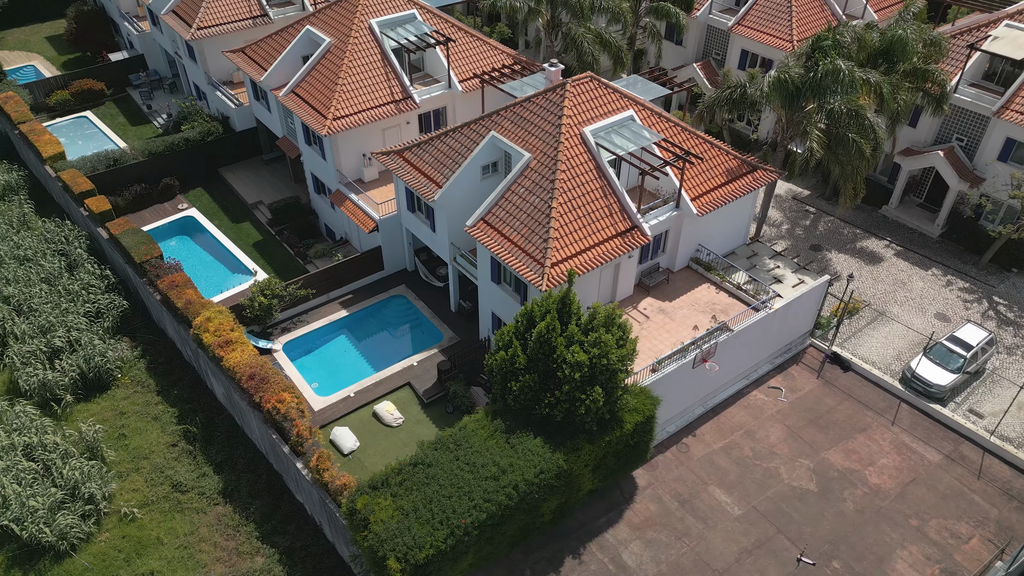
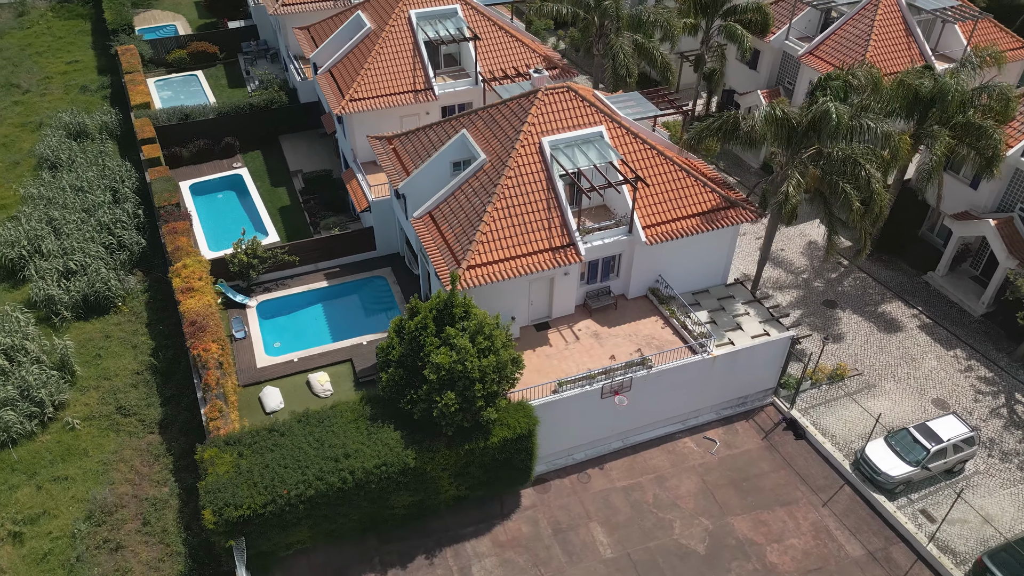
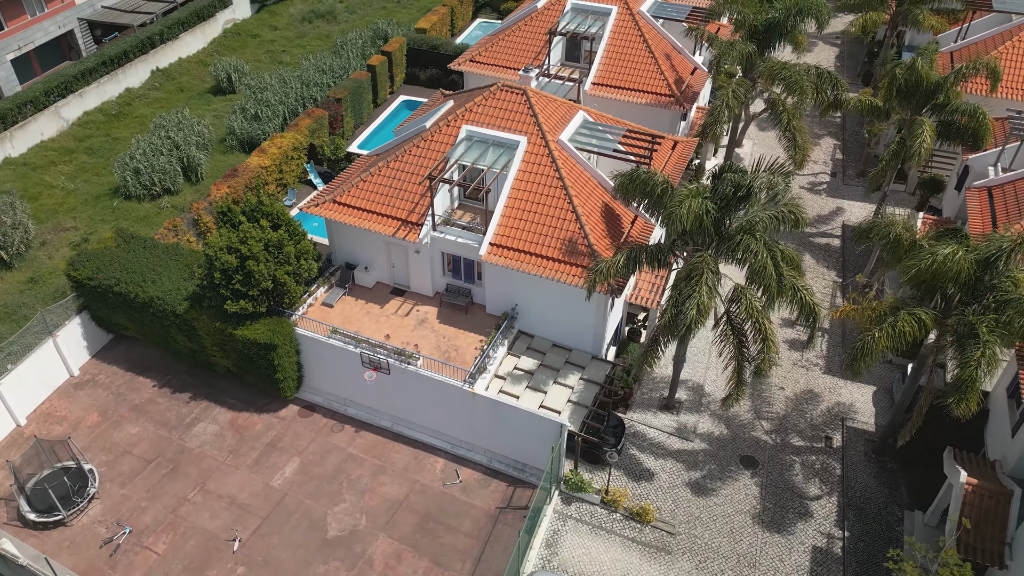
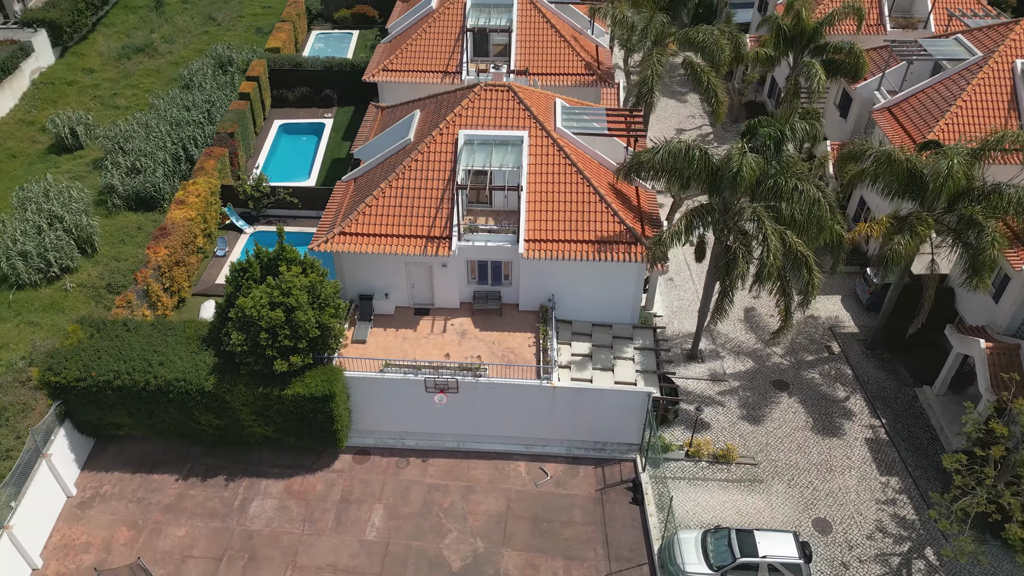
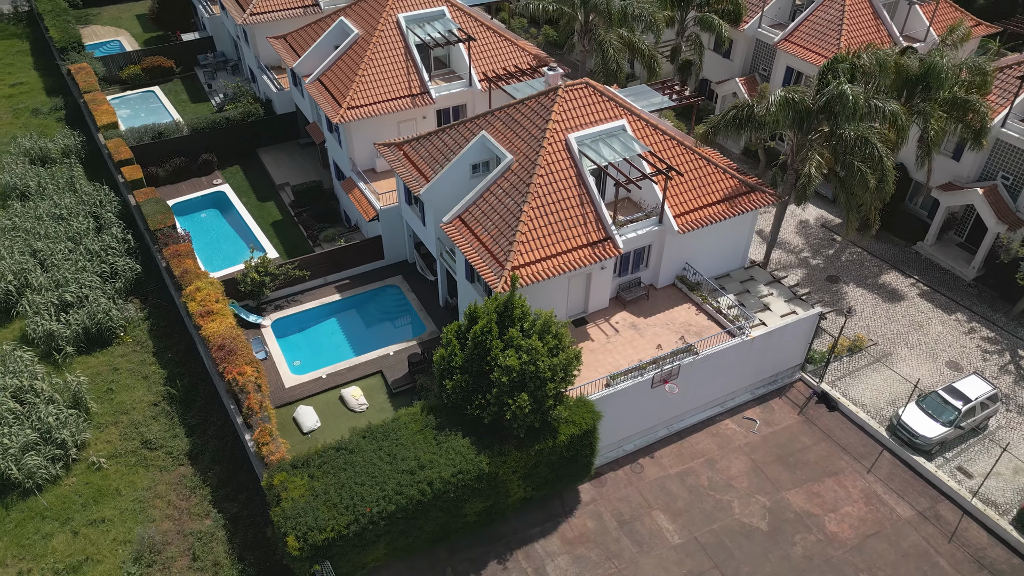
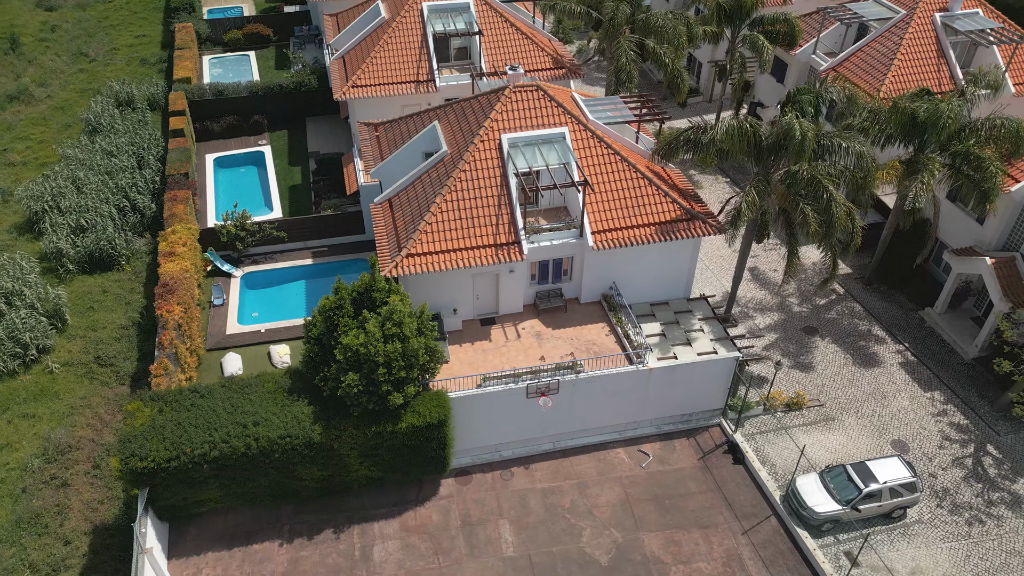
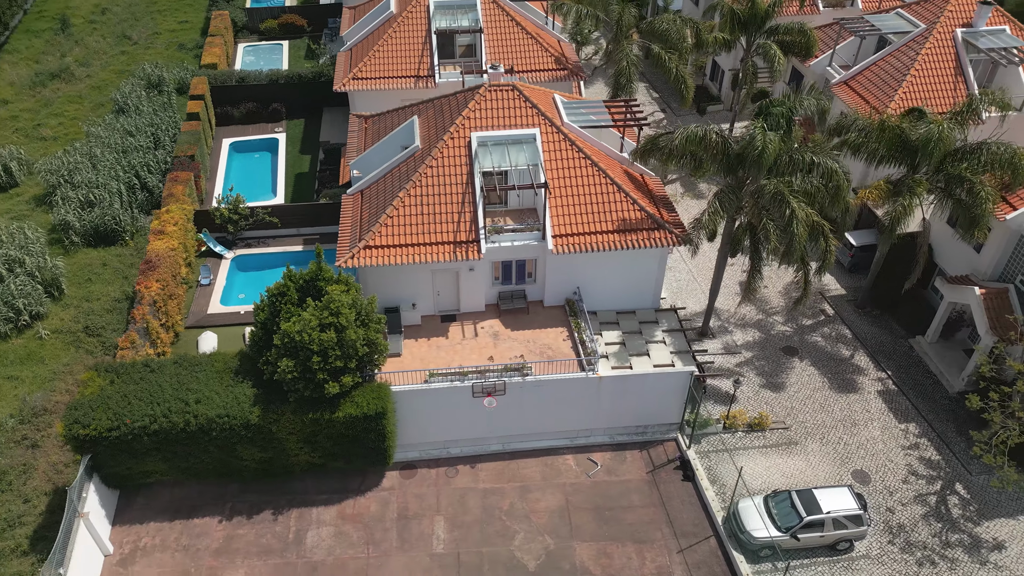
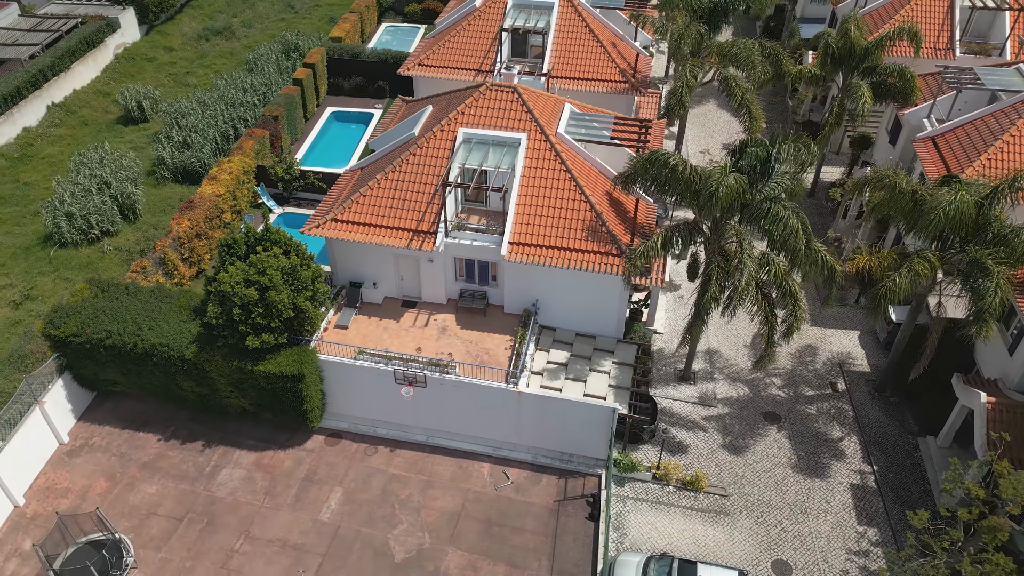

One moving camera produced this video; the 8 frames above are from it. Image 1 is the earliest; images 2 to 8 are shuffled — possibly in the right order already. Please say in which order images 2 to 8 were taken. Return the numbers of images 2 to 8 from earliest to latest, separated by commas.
5, 2, 6, 7, 4, 8, 3
